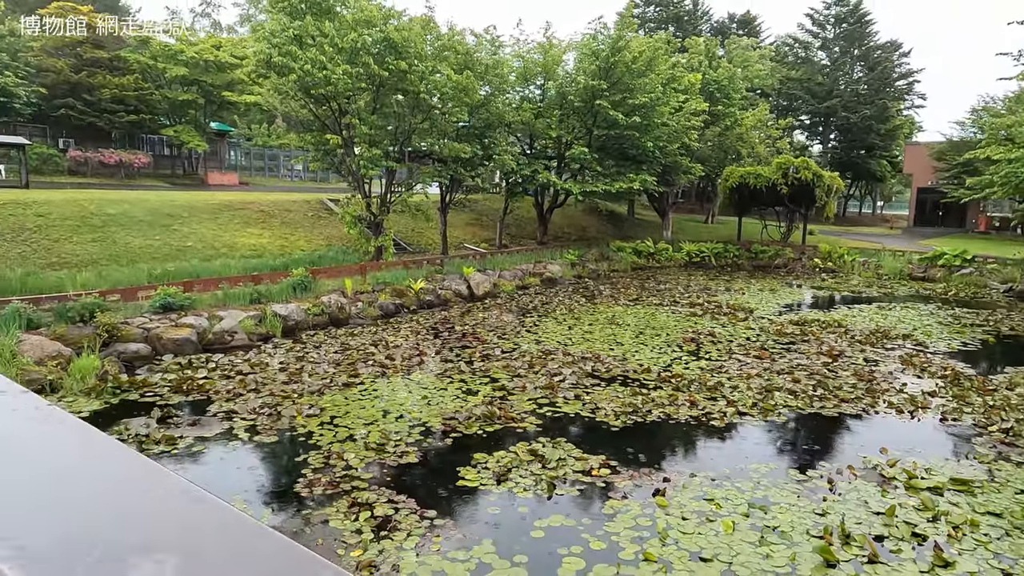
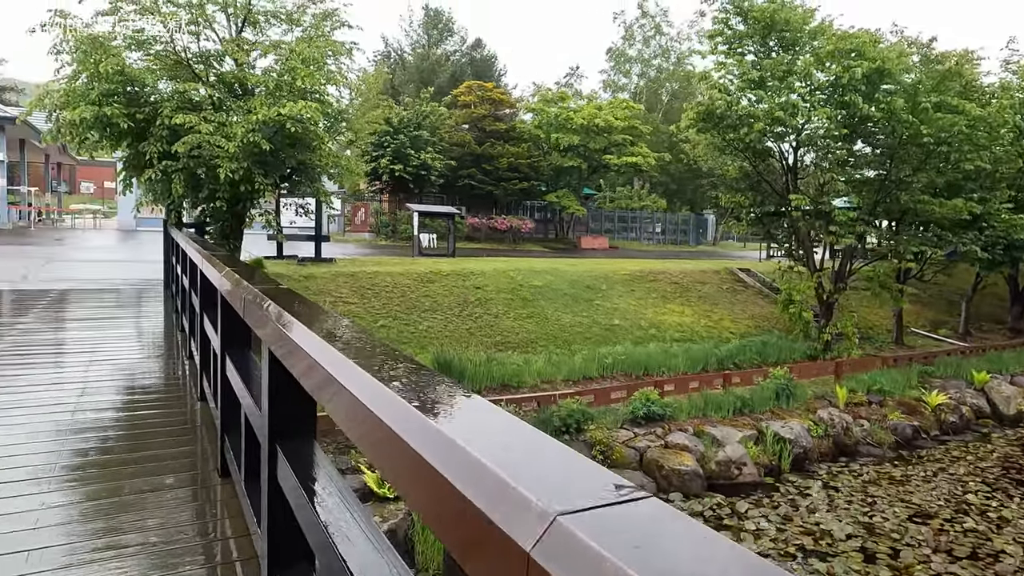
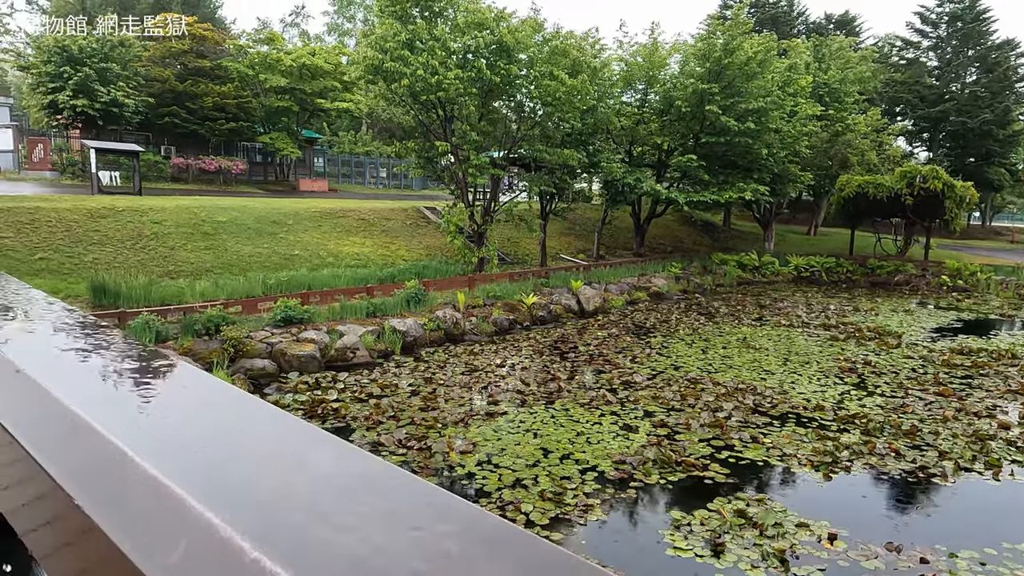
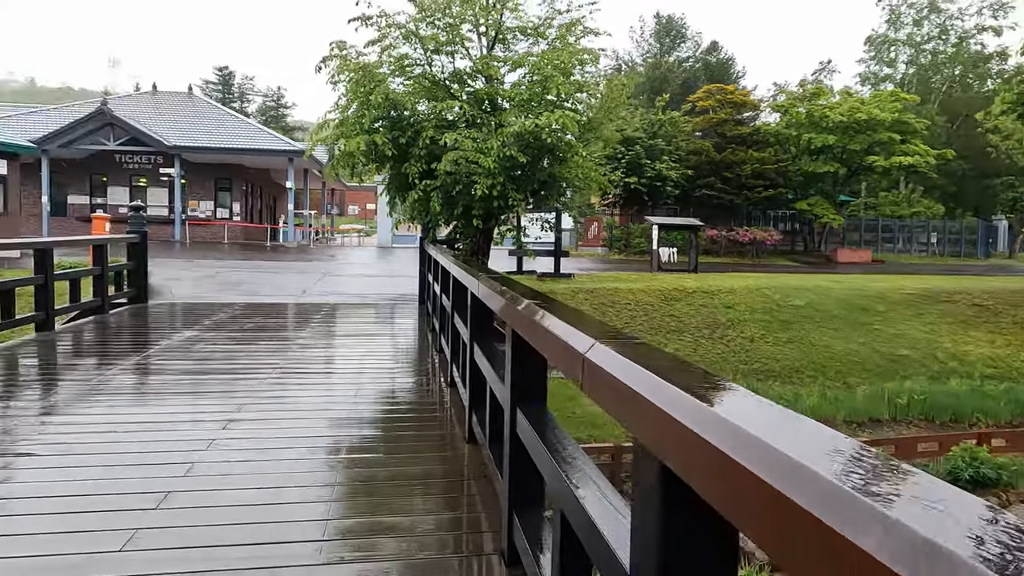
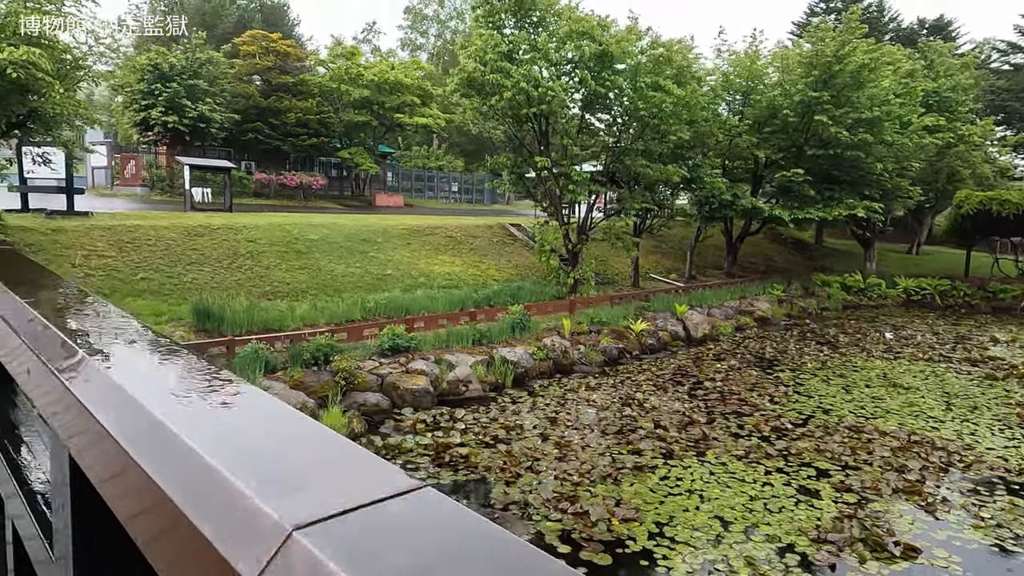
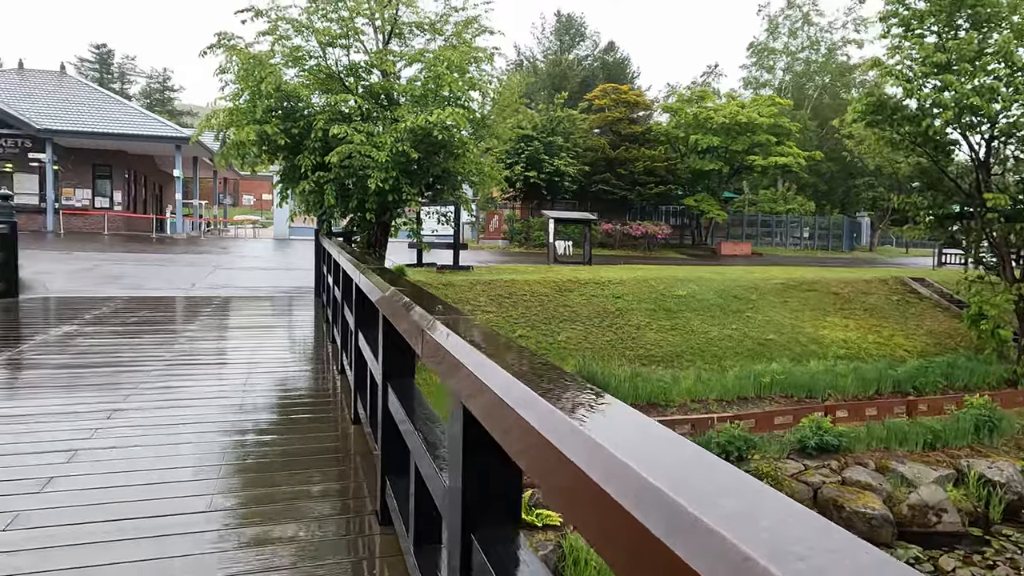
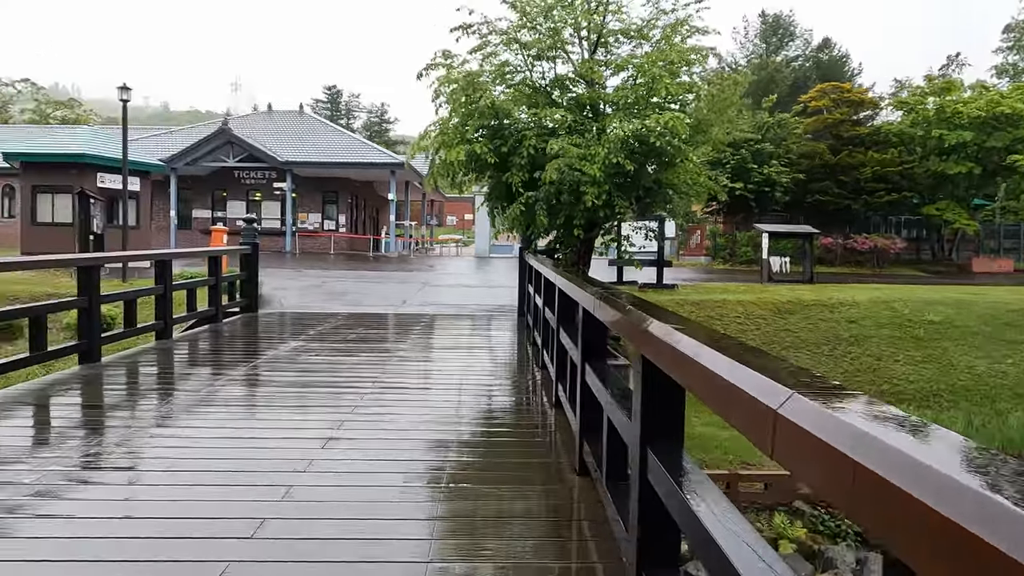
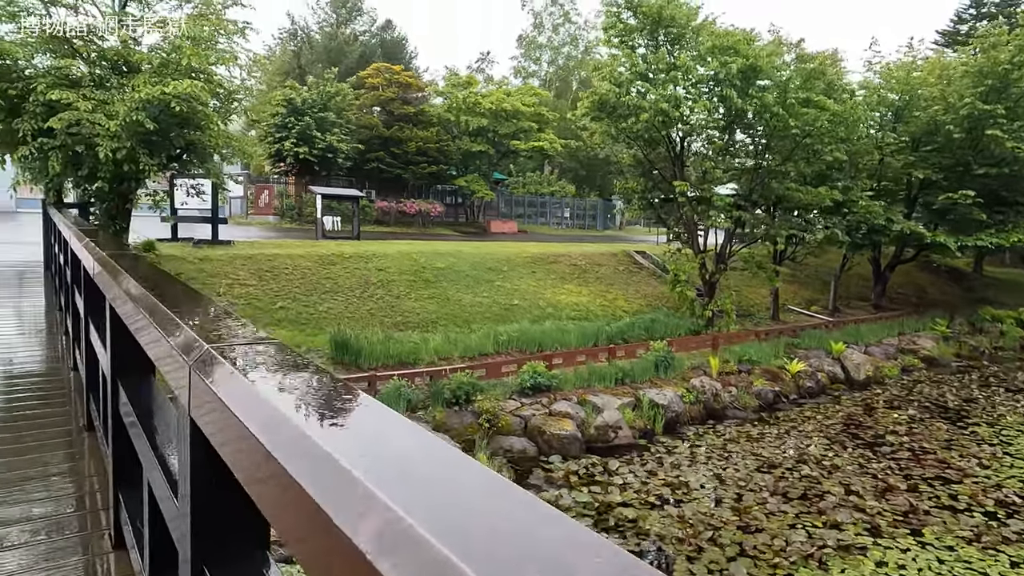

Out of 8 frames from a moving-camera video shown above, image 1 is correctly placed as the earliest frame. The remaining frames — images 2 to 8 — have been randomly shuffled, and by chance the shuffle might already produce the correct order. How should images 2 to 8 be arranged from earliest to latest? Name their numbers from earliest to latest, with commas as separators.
3, 5, 8, 2, 6, 4, 7
